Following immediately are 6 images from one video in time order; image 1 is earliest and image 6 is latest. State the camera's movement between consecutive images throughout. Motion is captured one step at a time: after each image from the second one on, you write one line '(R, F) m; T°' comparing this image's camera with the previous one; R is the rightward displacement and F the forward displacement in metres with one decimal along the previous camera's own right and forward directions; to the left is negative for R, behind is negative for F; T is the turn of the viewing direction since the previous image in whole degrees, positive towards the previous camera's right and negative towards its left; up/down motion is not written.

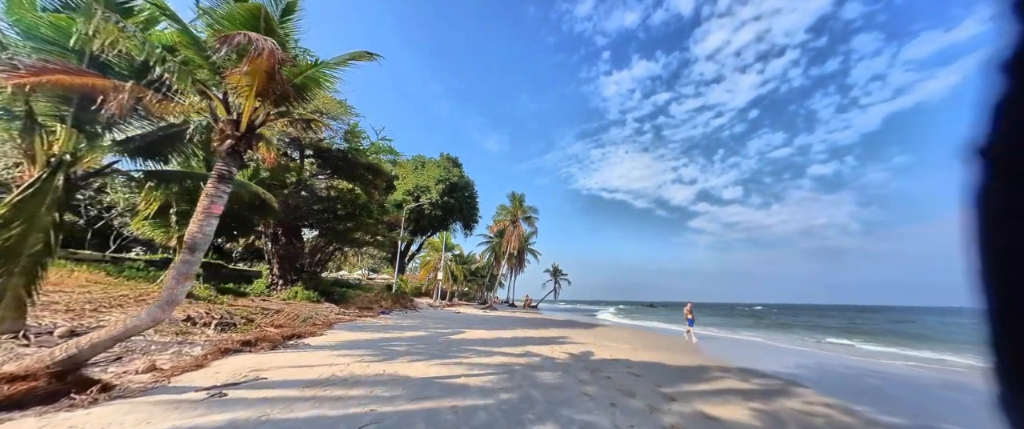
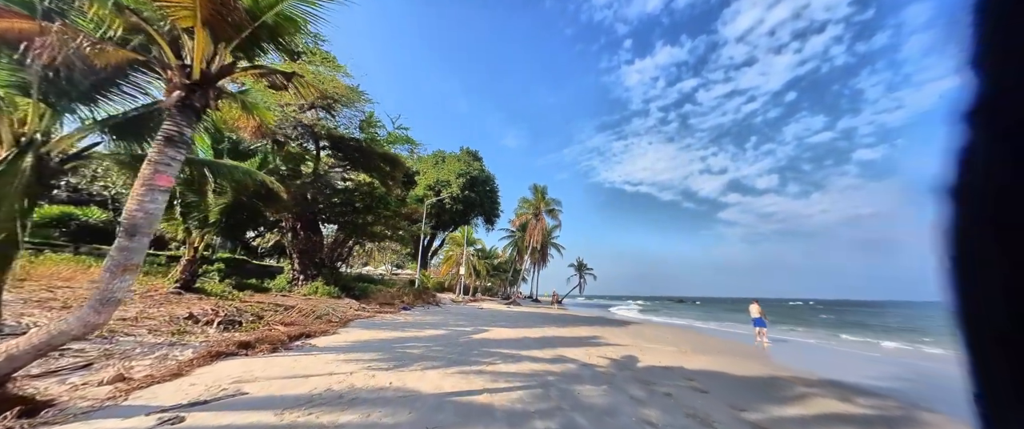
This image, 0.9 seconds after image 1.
(-0.2, +1.2) m; -4°
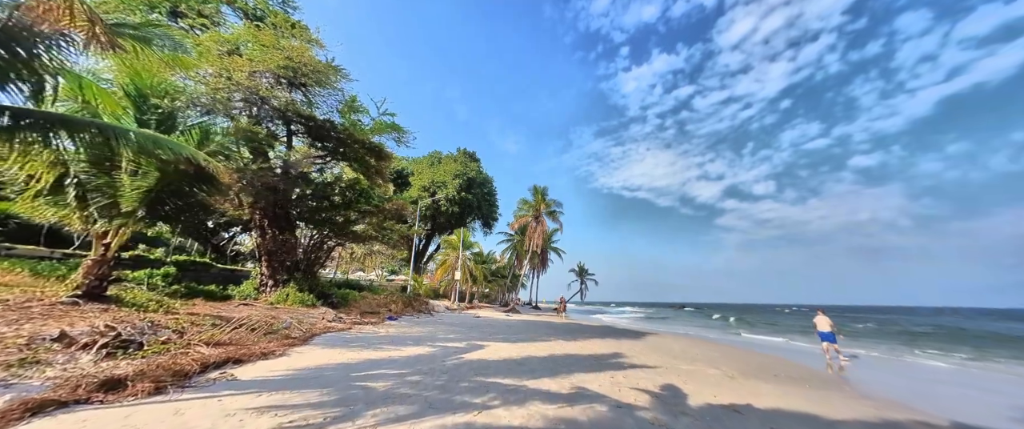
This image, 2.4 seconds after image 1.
(-0.1, +2.1) m; 0°
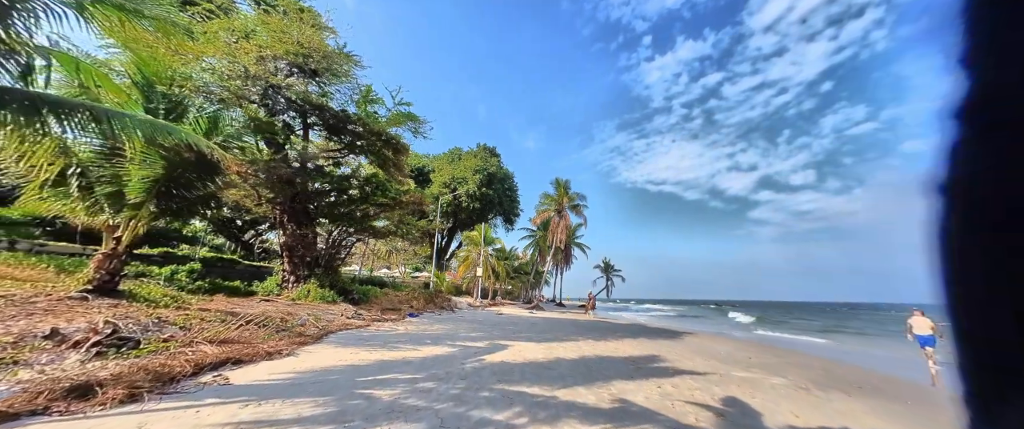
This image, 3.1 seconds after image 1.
(-0.1, +0.9) m; -4°
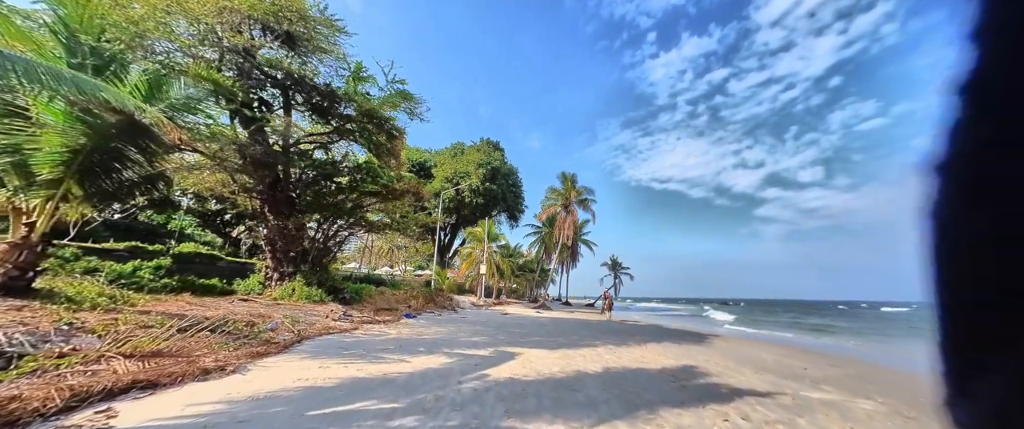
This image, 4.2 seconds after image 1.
(-0.1, +1.5) m; -1°
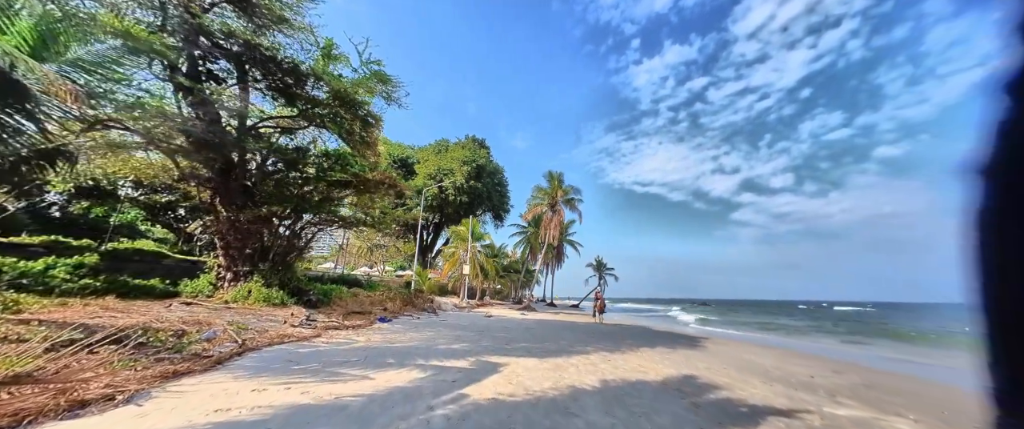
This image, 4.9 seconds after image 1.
(0.0, +1.0) m; +3°
